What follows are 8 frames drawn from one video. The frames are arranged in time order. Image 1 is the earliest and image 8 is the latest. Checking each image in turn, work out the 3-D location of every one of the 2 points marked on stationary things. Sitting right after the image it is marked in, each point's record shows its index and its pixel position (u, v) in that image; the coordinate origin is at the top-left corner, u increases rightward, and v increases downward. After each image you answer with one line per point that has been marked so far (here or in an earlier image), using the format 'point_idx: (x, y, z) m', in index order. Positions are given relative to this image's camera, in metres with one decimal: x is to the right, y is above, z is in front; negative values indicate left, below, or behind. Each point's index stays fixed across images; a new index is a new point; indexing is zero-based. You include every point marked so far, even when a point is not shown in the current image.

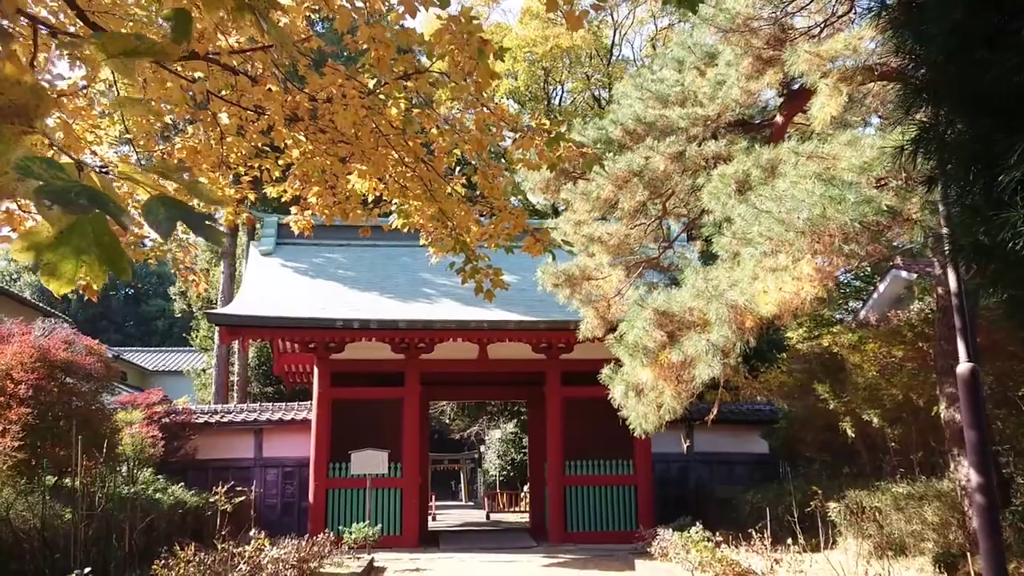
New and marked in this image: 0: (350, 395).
0: (-2.0, -1.4, +10.7) m
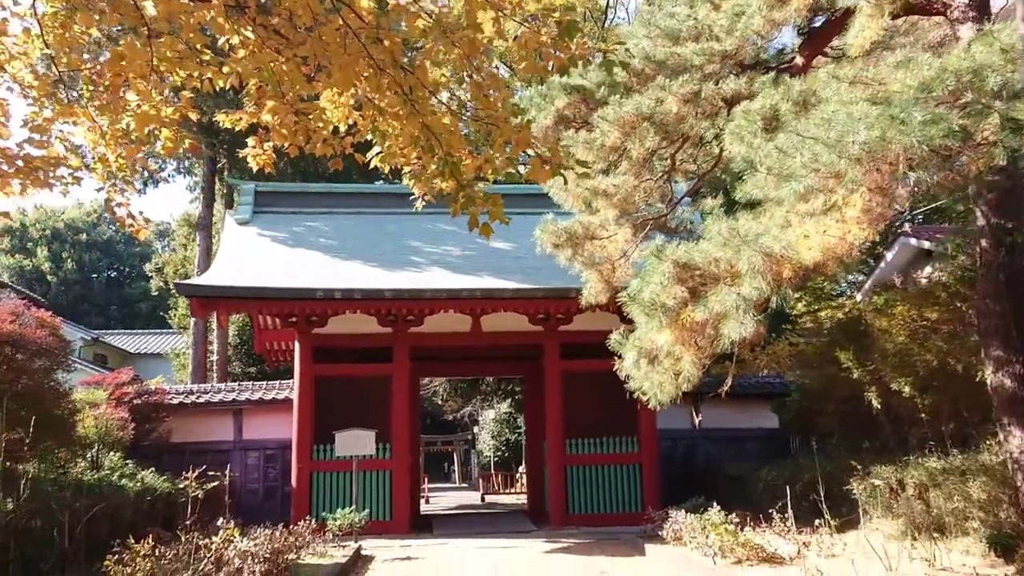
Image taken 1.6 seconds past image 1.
0: (-2.1, -1.0, +10.0) m
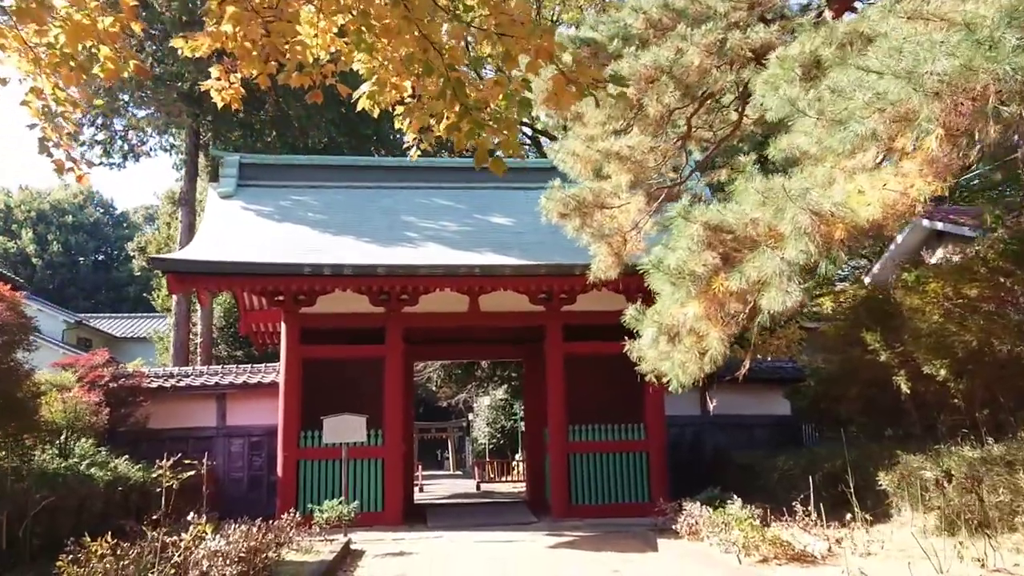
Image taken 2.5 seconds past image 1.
0: (-2.1, -0.7, +9.4) m
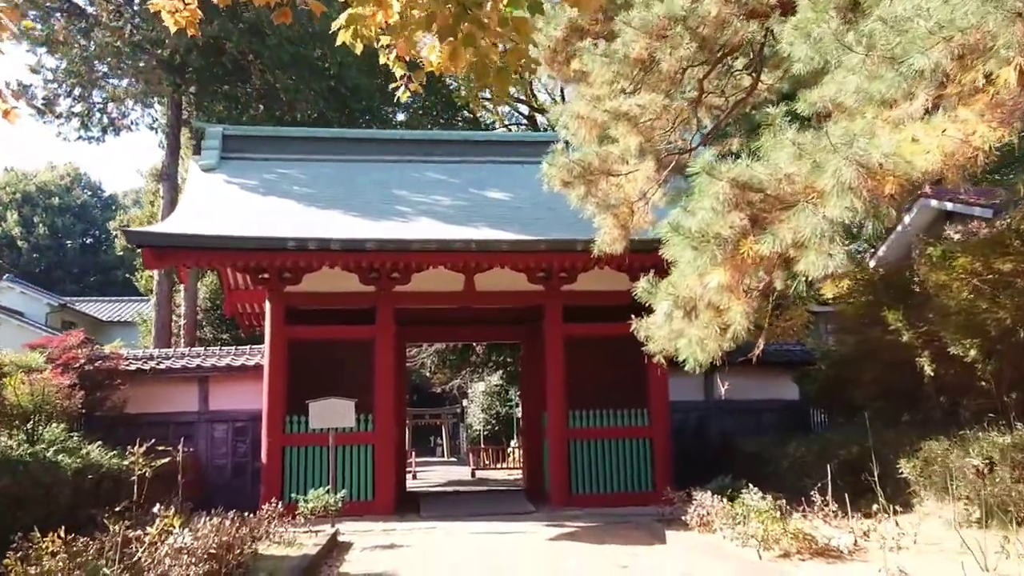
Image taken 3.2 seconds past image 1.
0: (-2.1, -0.5, +8.9) m
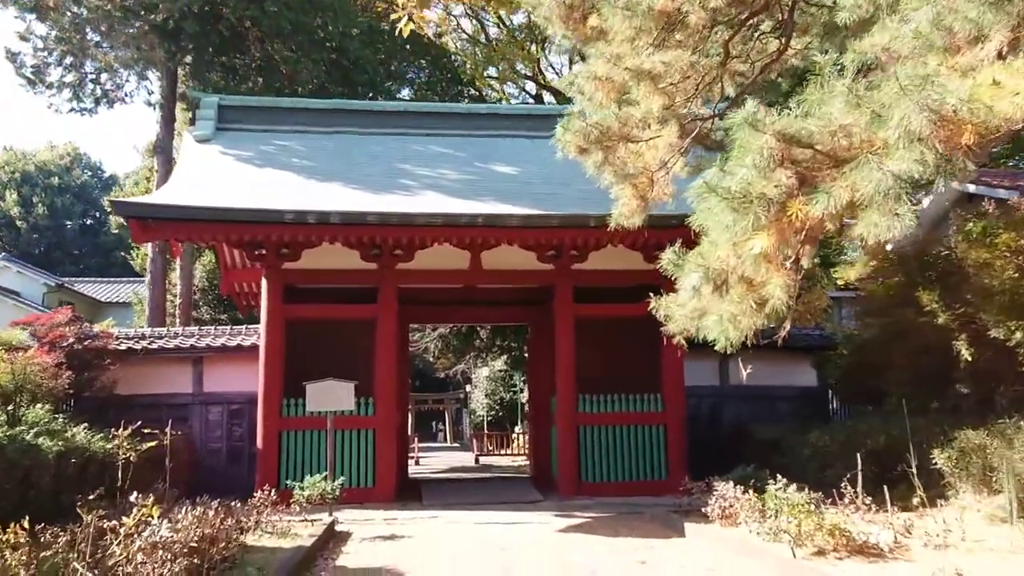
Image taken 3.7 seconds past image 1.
0: (-2.0, -0.3, +8.5) m
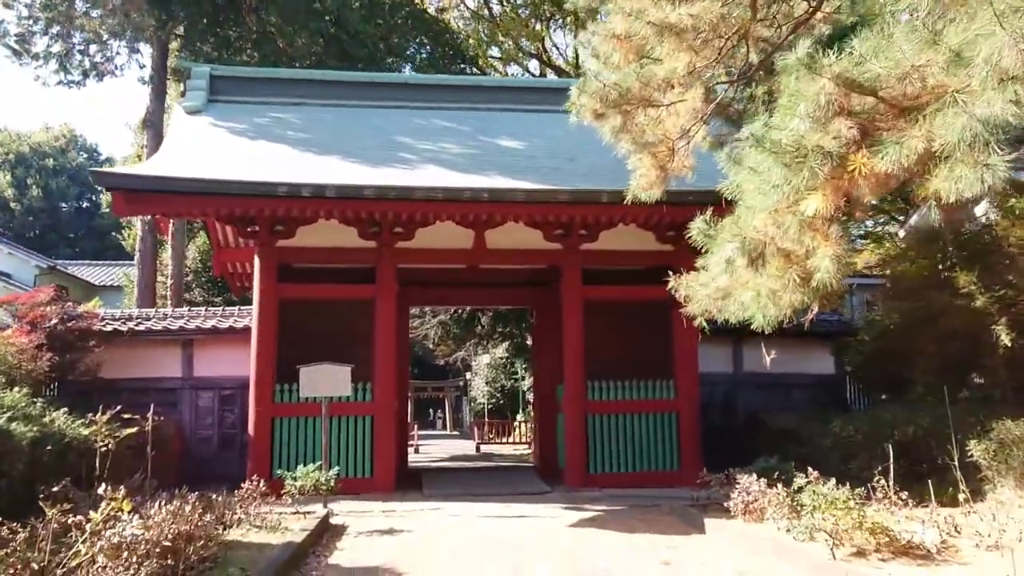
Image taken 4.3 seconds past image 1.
0: (-2.0, -0.1, +8.0) m
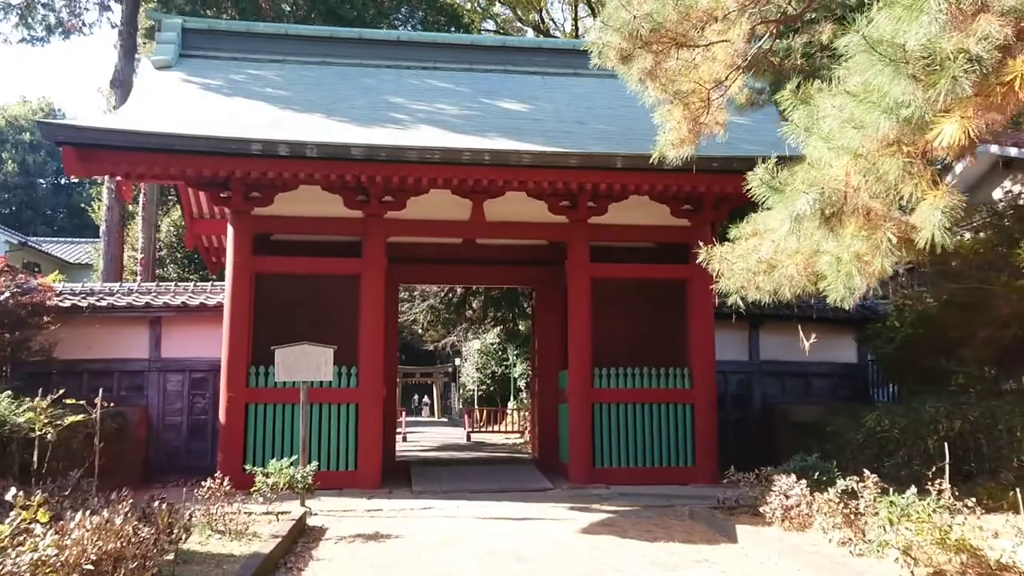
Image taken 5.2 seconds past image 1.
0: (-1.9, +0.2, +7.2) m
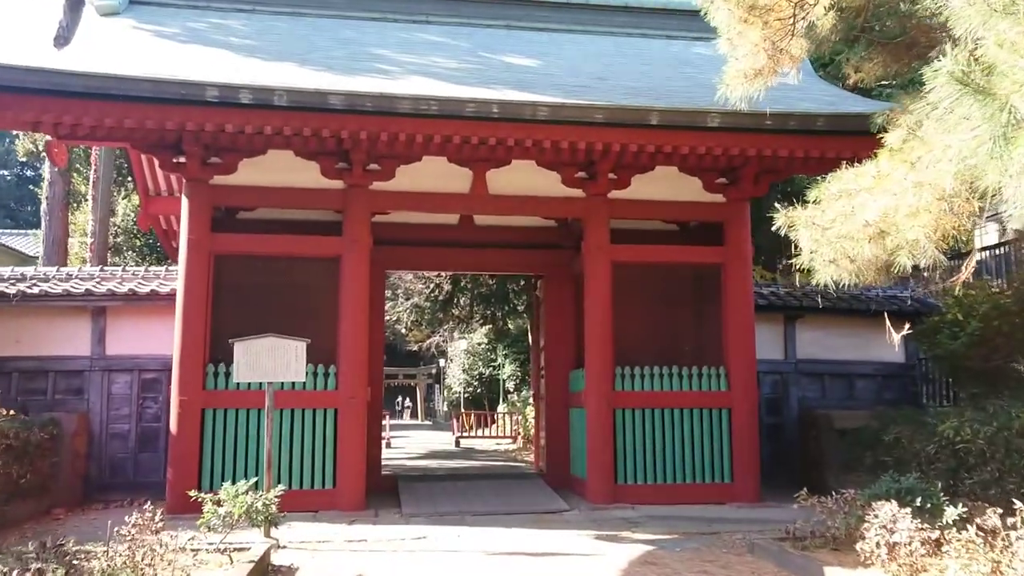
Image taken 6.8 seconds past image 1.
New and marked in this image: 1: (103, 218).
0: (-1.9, +0.3, +6.1) m
1: (-4.6, +0.8, +9.7) m
